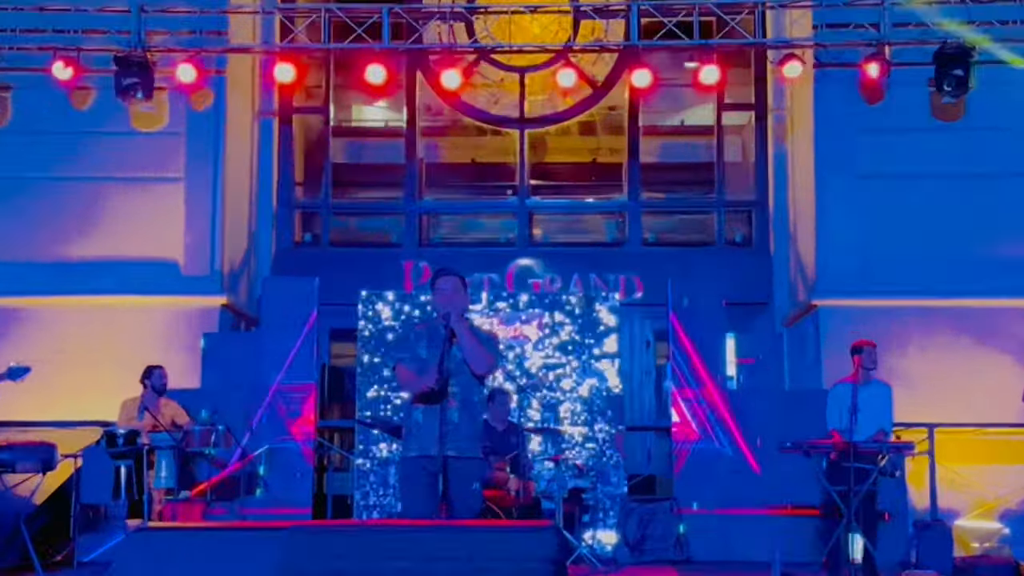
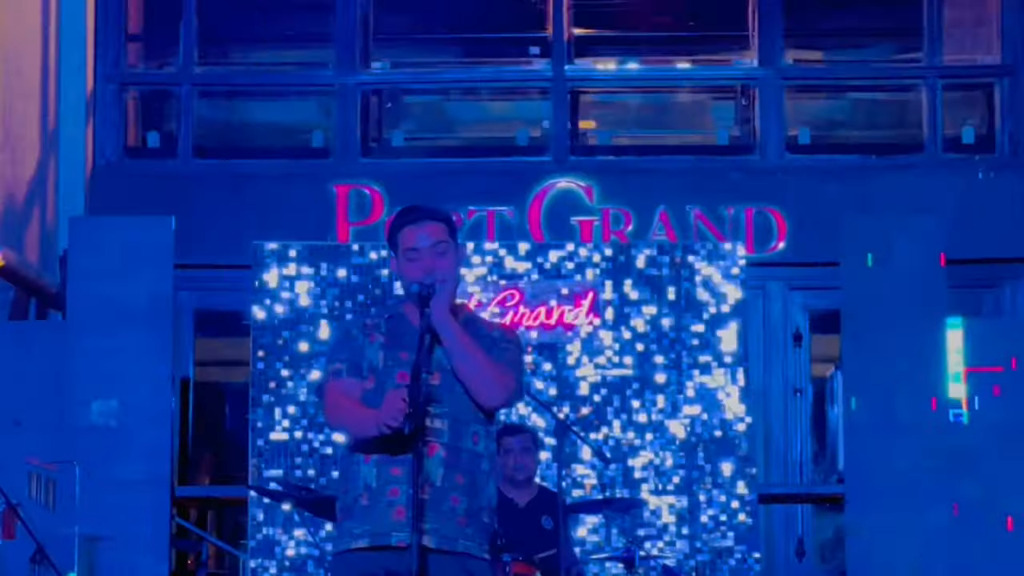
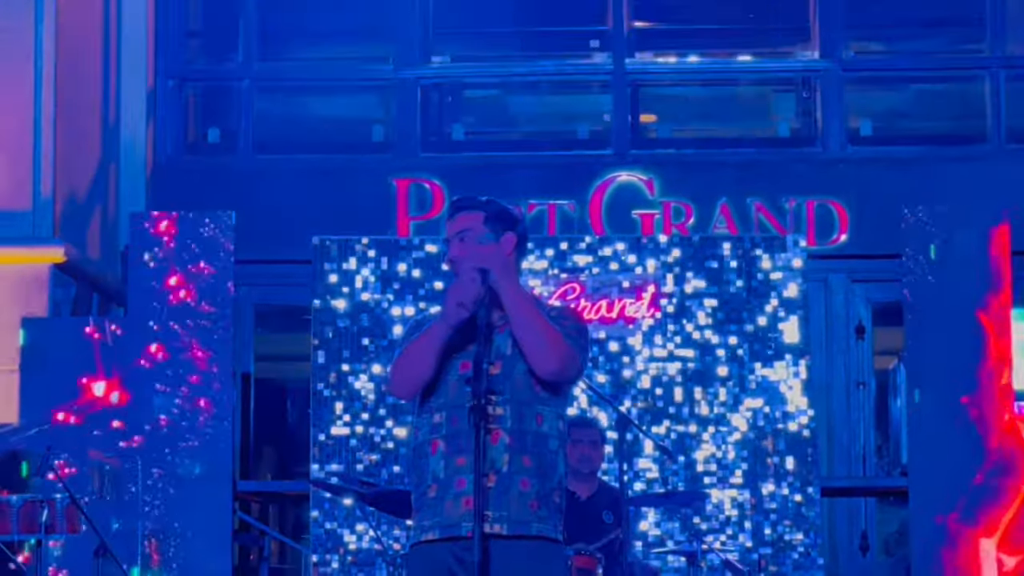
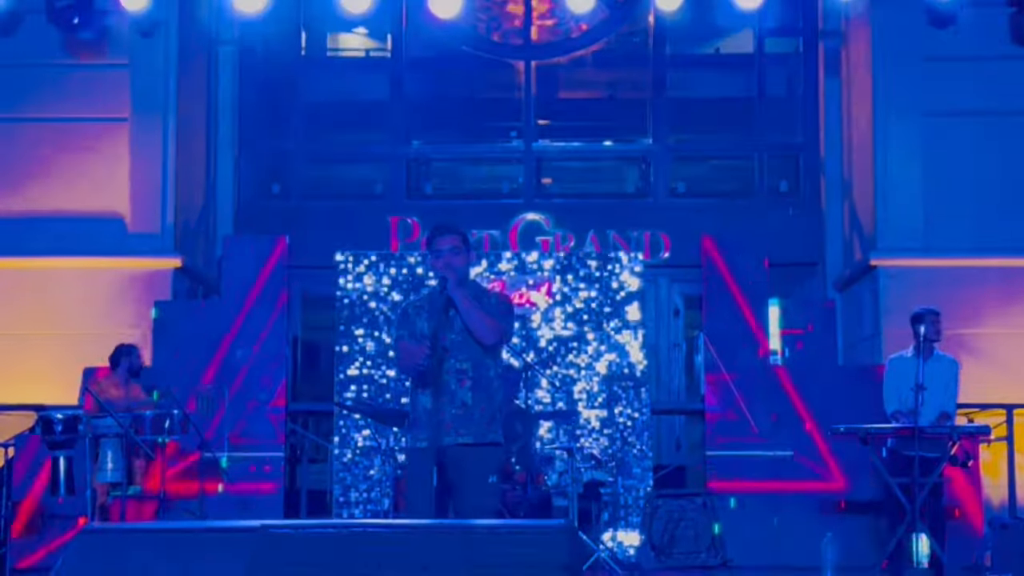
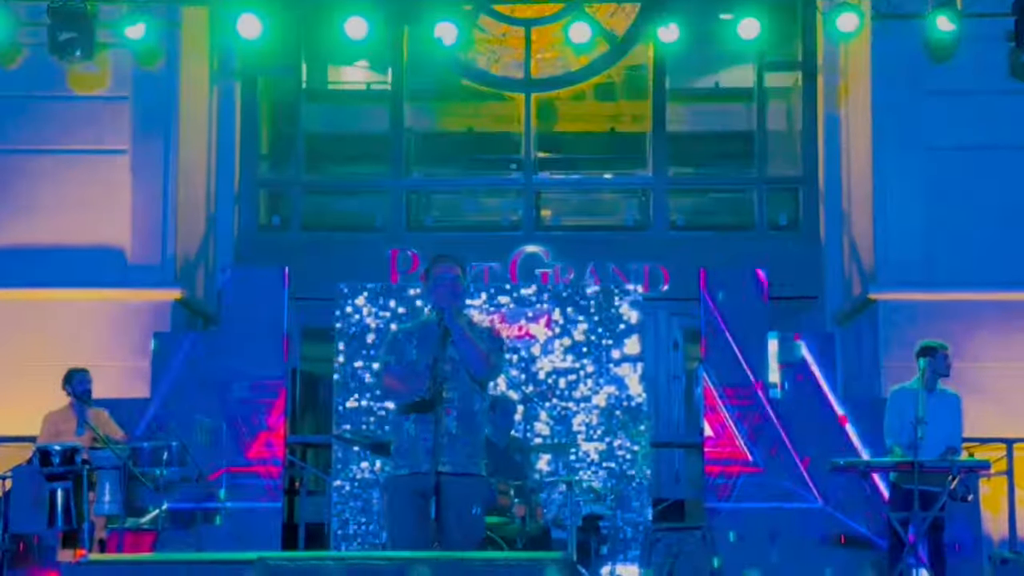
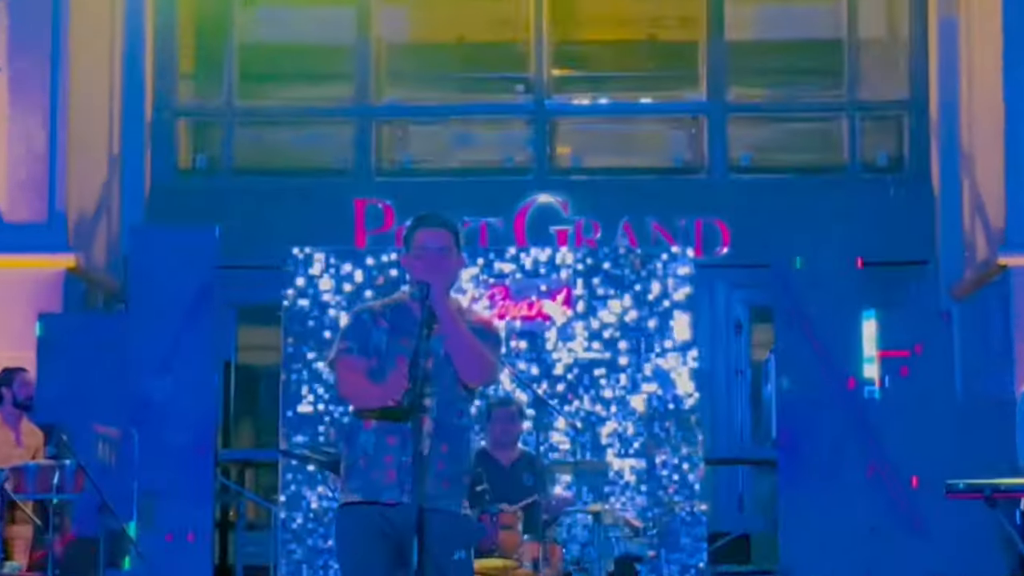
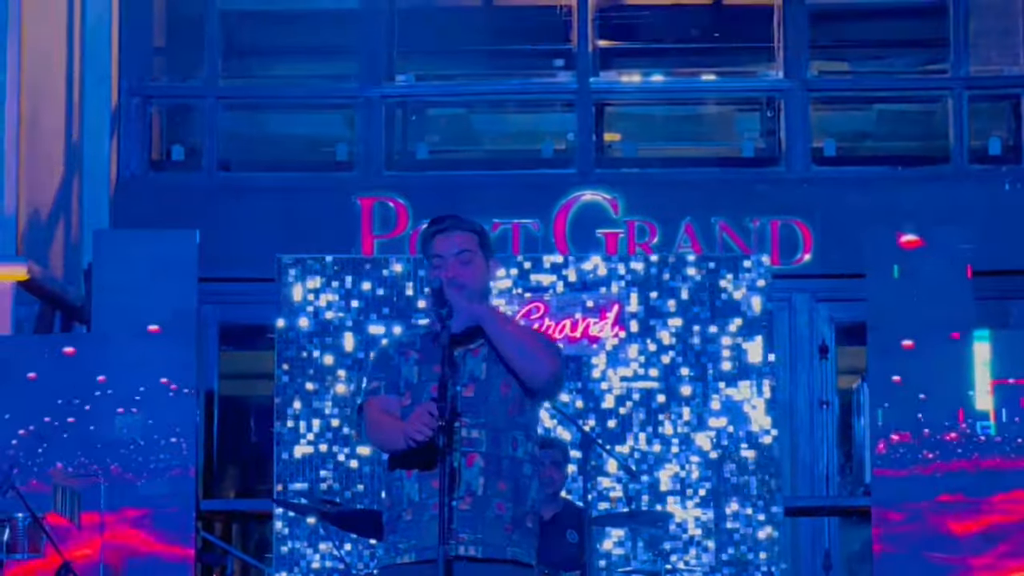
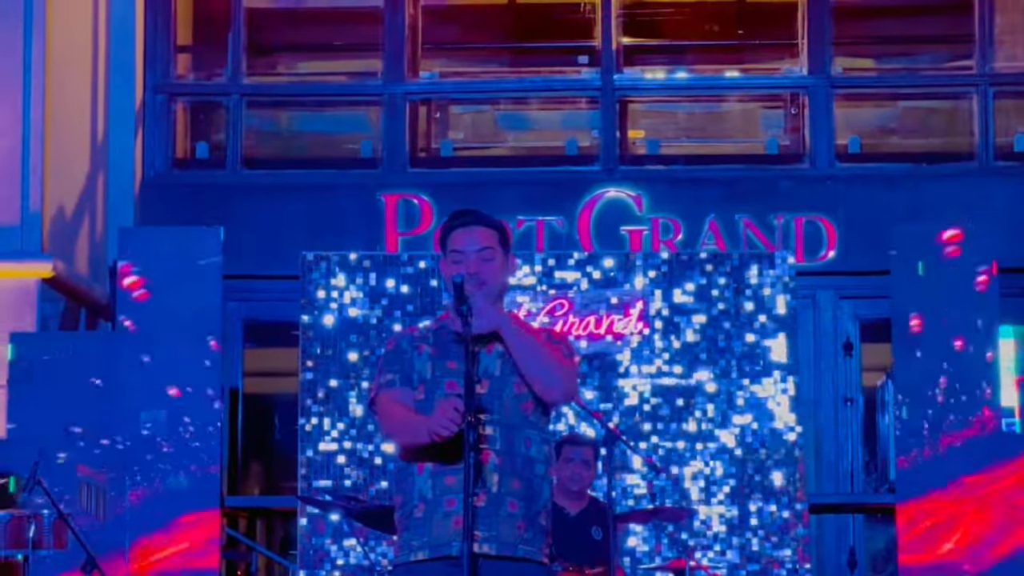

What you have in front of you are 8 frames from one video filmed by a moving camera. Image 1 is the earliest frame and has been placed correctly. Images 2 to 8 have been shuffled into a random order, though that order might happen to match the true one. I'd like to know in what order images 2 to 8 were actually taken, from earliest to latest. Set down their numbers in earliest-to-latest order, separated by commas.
5, 4, 6, 2, 7, 8, 3
